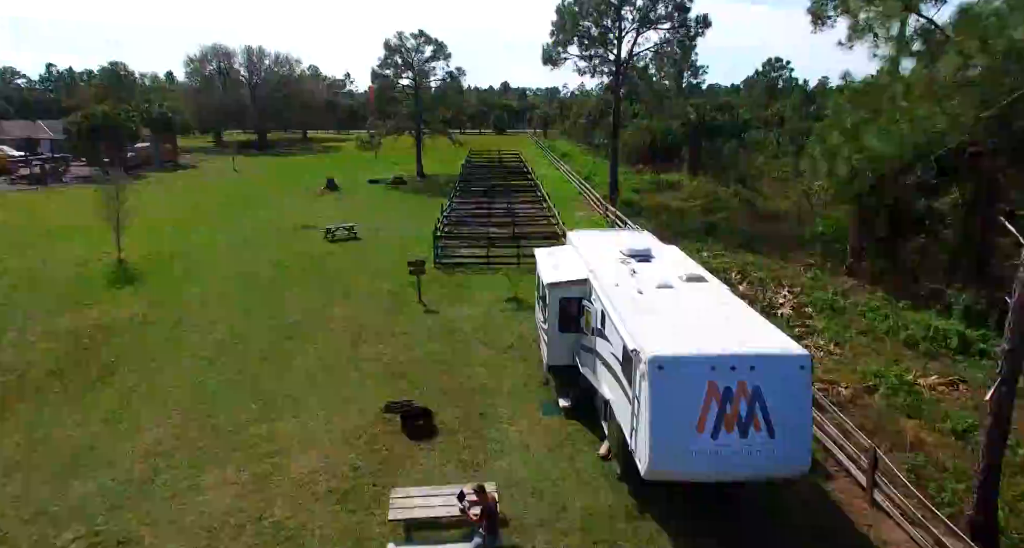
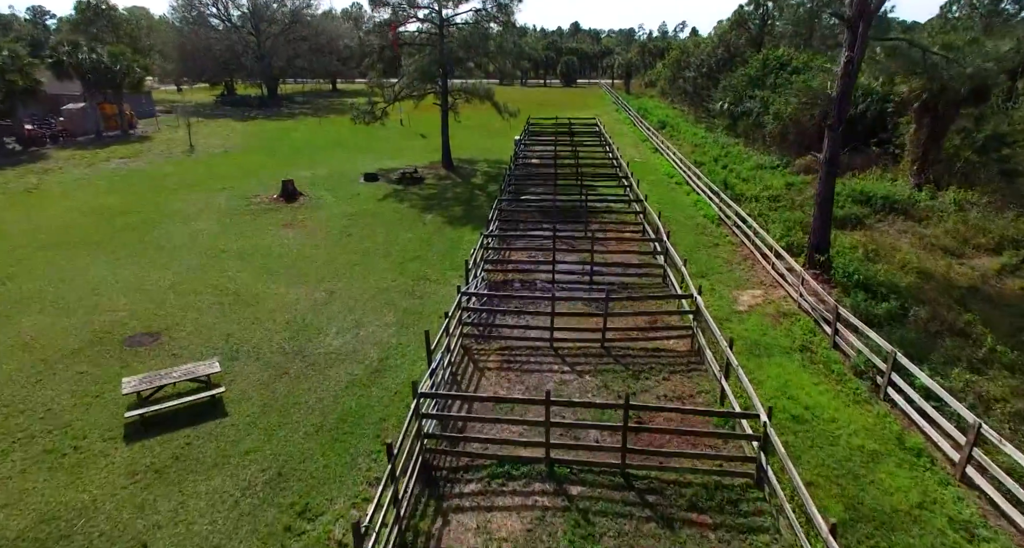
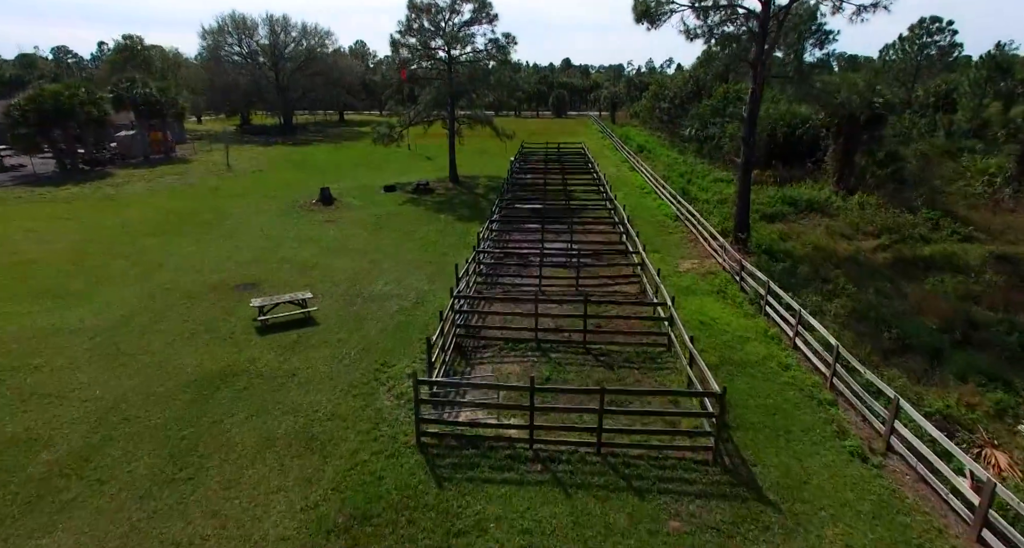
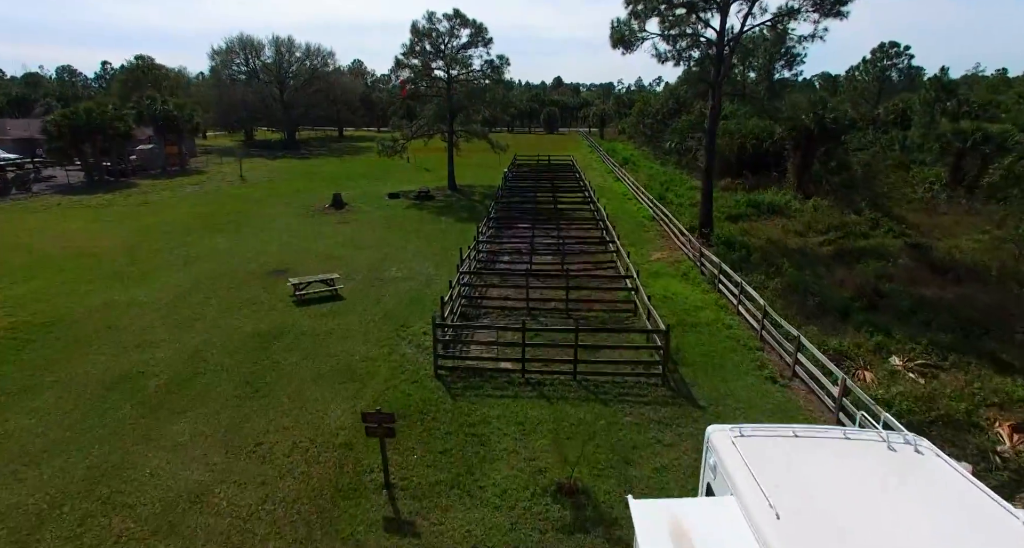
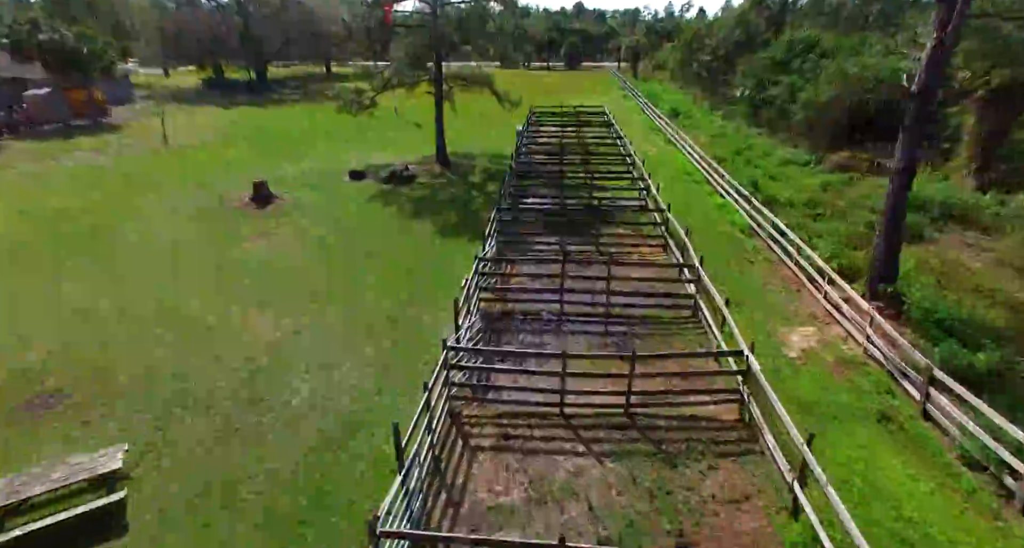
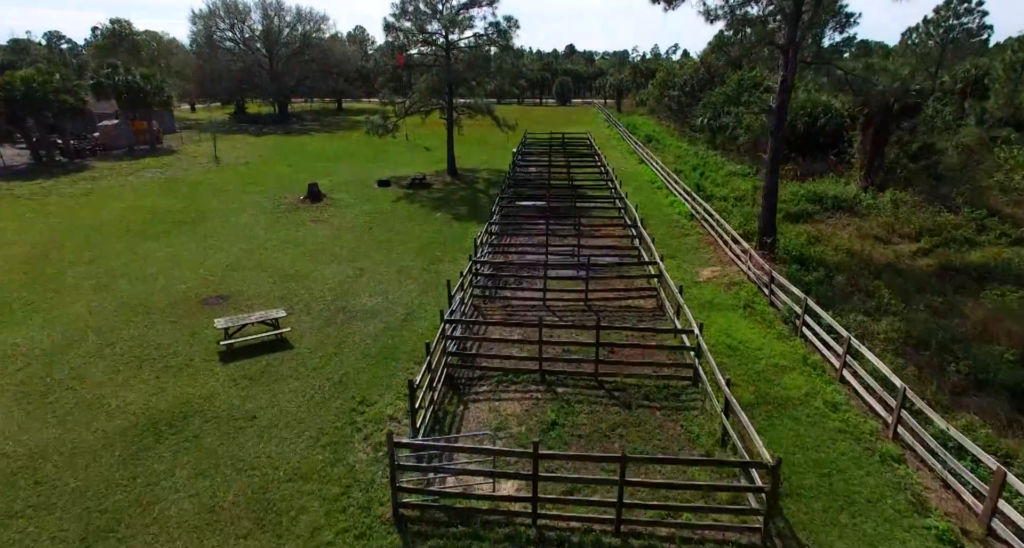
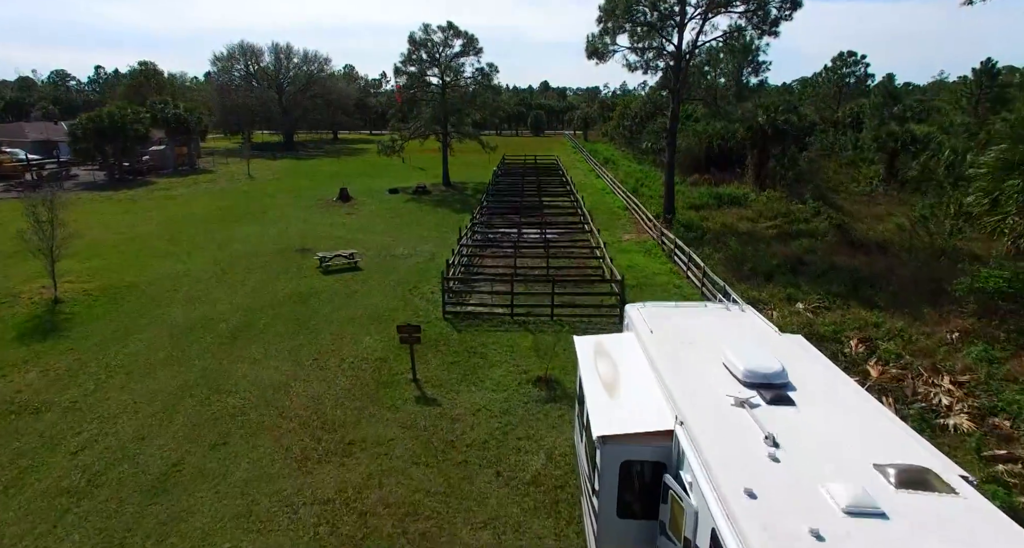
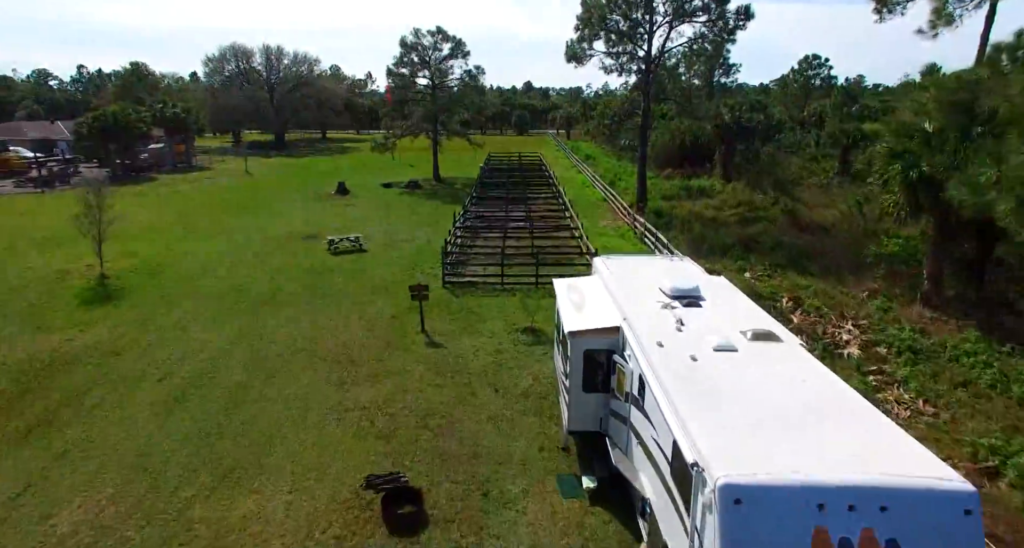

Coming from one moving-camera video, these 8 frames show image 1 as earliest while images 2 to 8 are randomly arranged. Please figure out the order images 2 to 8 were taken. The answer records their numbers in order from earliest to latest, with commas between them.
8, 7, 4, 3, 6, 2, 5
